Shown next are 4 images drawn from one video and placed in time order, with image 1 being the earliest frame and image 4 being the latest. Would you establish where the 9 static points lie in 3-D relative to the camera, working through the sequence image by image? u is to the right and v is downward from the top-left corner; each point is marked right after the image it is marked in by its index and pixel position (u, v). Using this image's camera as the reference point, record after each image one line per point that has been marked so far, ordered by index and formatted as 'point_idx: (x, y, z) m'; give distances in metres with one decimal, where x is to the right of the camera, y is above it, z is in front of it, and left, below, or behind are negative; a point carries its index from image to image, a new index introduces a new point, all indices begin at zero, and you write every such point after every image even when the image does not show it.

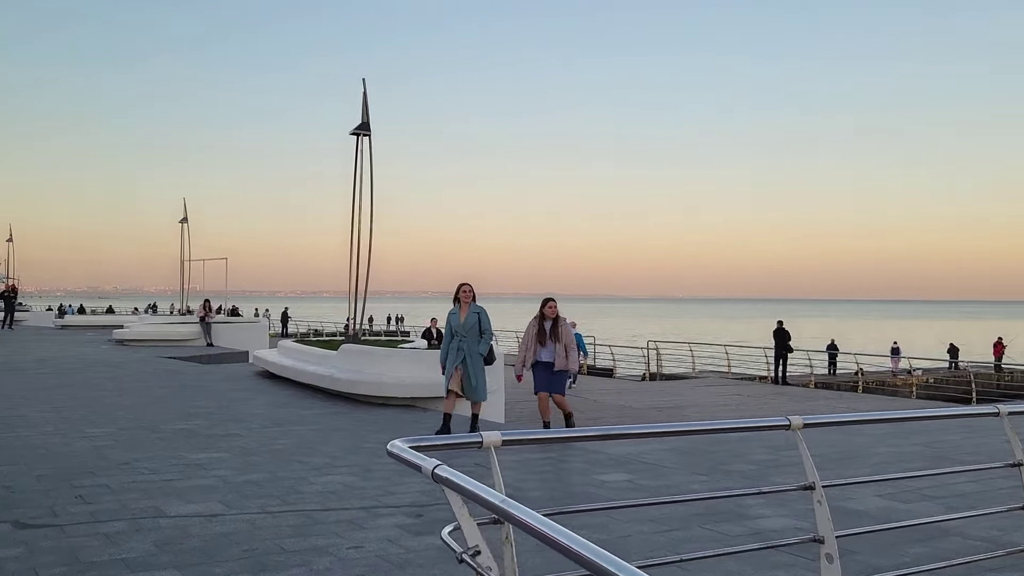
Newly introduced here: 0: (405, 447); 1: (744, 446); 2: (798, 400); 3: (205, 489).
0: (-0.3, -0.5, +2.7) m
1: (+2.4, -1.6, +8.6) m
2: (+6.5, -2.6, +19.3) m
3: (-2.2, -1.4, +6.0) m
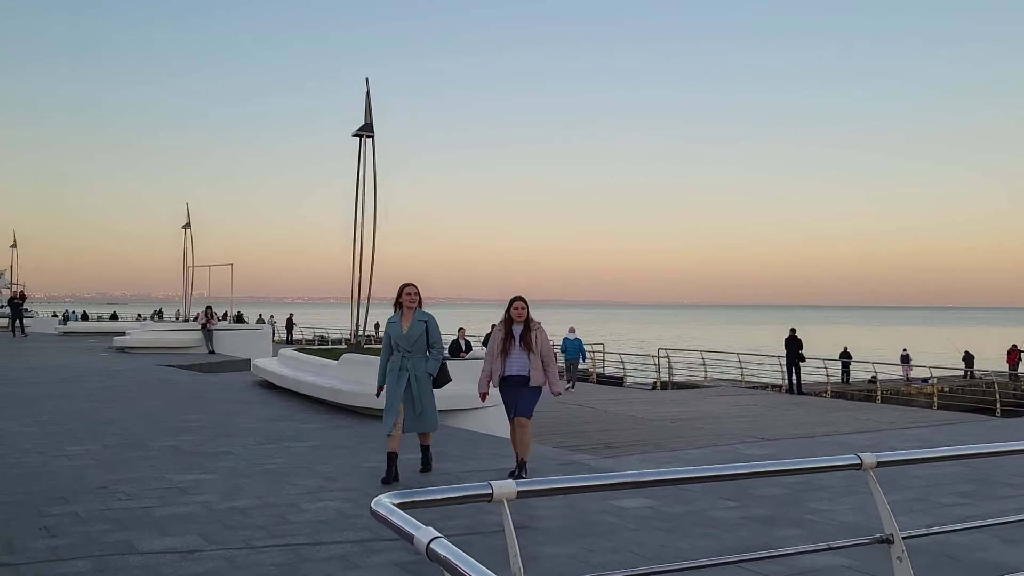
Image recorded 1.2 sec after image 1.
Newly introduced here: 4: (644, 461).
0: (-0.3, -0.5, +2.1) m
1: (+2.4, -1.7, +8.0) m
2: (+6.7, -2.7, +18.7) m
3: (-2.1, -1.5, +5.4) m
4: (+1.3, -1.7, +8.3) m
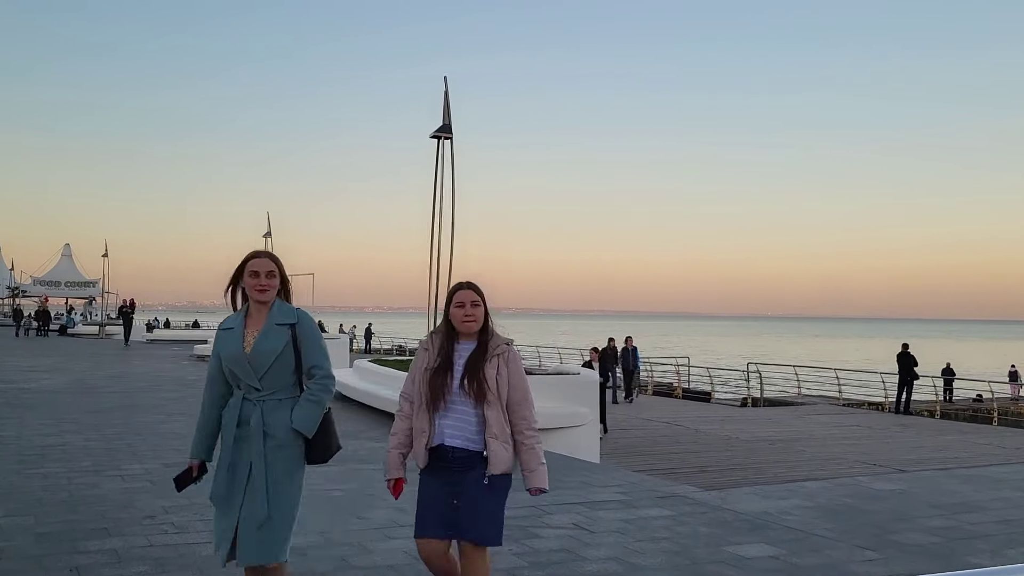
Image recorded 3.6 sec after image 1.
0: (0.0, -0.5, +1.3) m
1: (+3.2, -1.8, +6.9) m
2: (+8.4, -2.9, +17.1) m
3: (-1.5, -1.5, +4.7) m
4: (+2.1, -1.8, +7.3) m
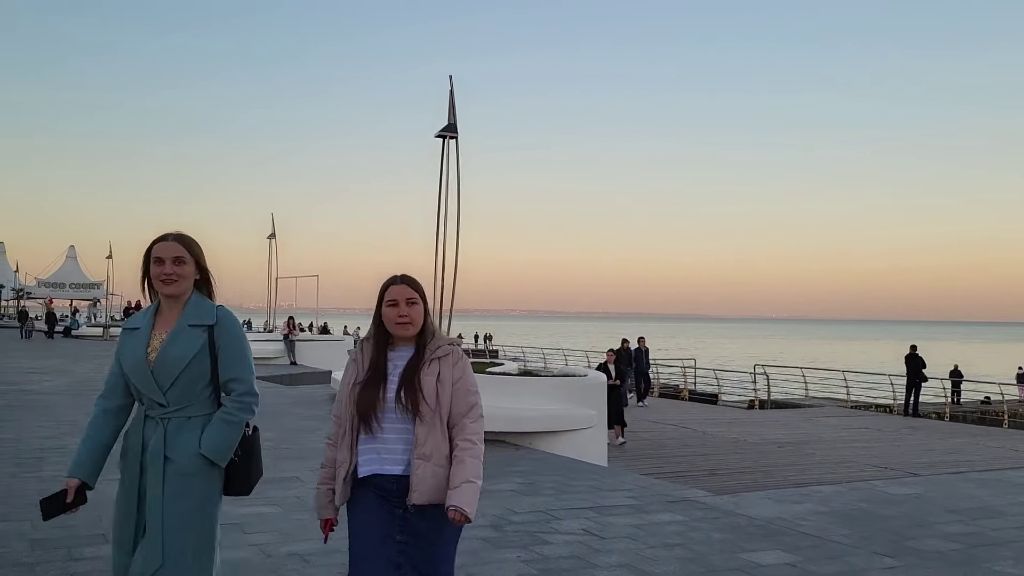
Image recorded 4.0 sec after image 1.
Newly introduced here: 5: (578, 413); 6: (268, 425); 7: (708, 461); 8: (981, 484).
0: (0.0, -0.5, +1.1) m
1: (+3.3, -1.8, +6.7) m
2: (+8.5, -3.0, +16.9) m
3: (-1.5, -1.5, +4.6) m
4: (+2.2, -1.8, +7.1) m
5: (+0.8, -1.5, +10.3) m
6: (-3.2, -1.8, +11.0) m
7: (+2.9, -2.5, +12.5) m
8: (+4.4, -1.9, +8.0) m
